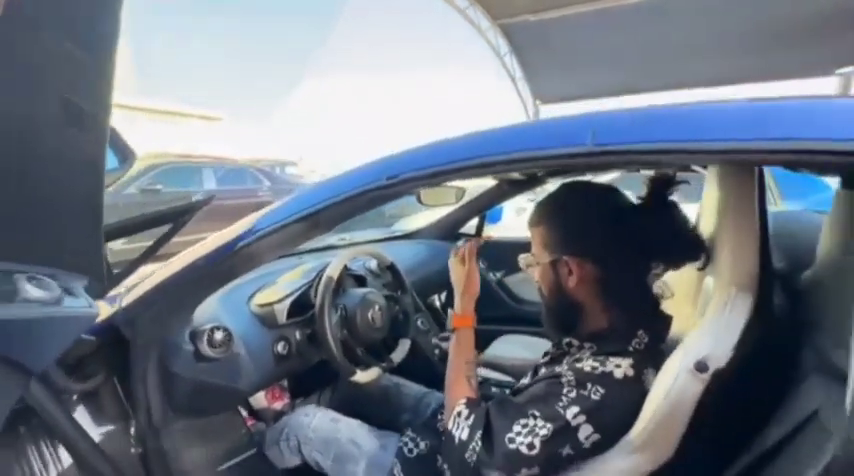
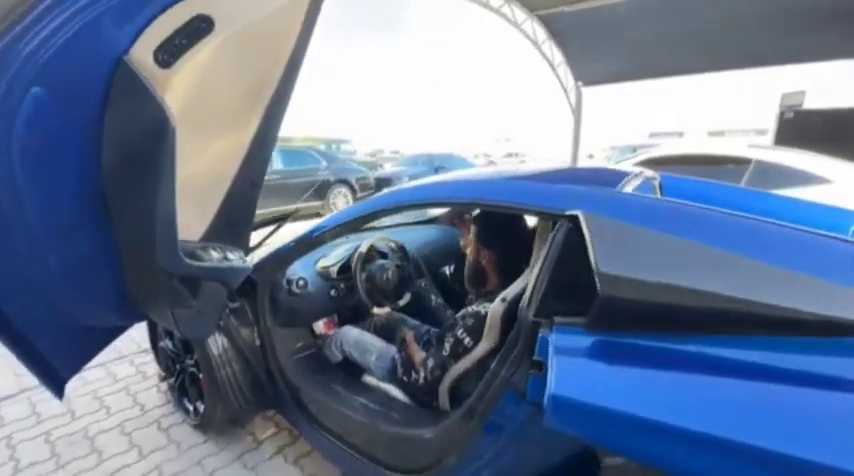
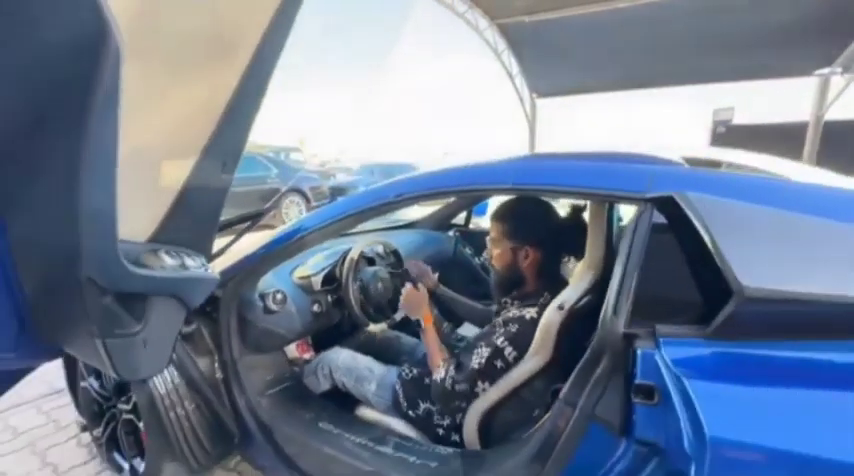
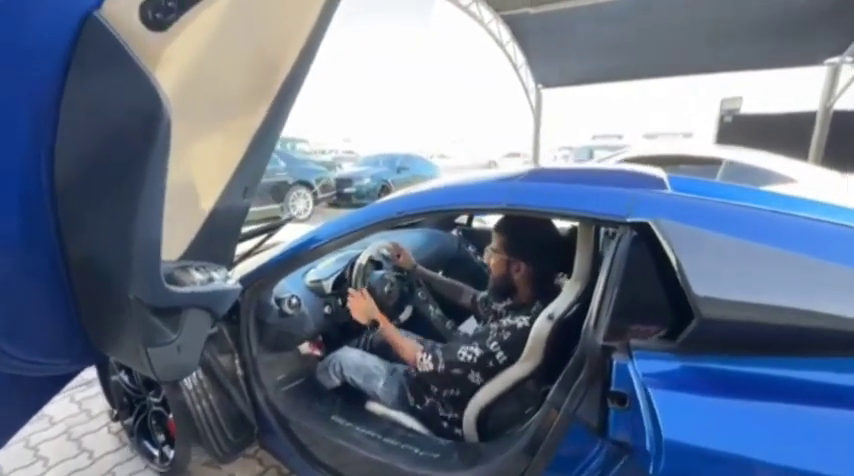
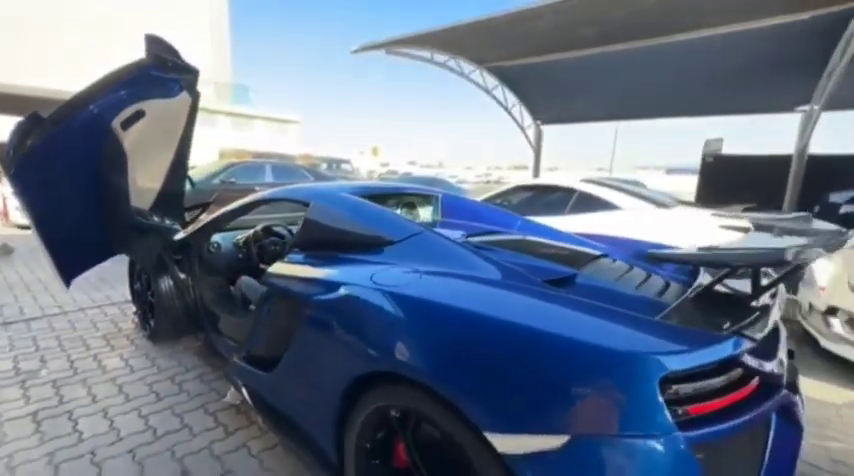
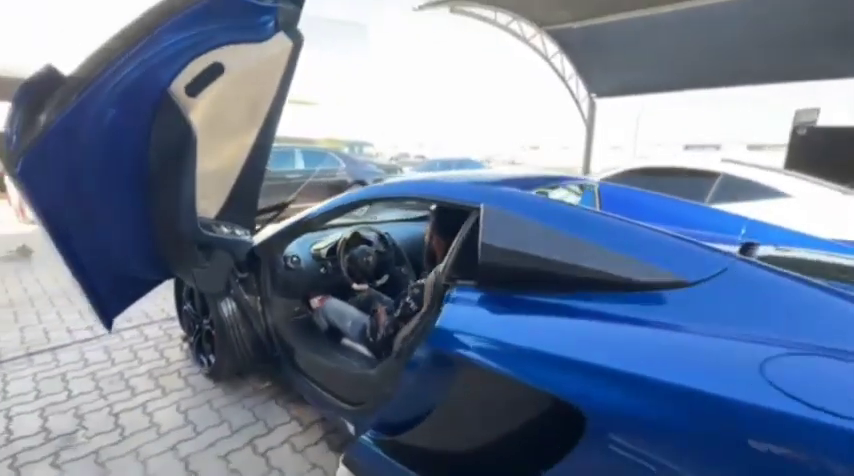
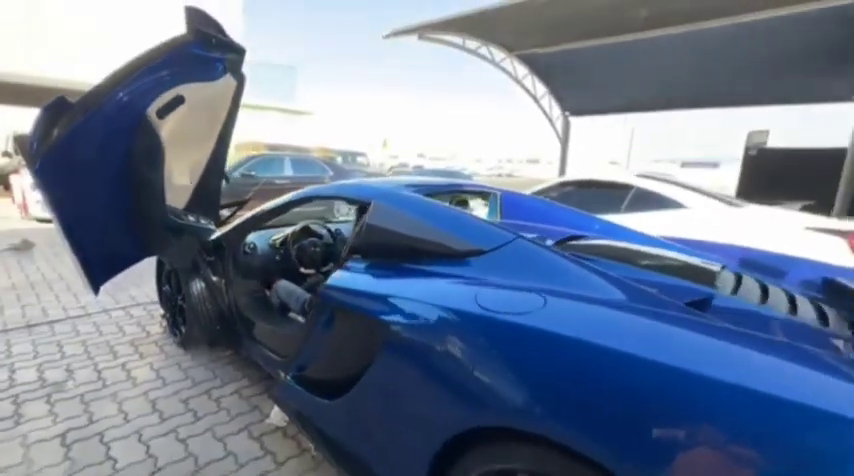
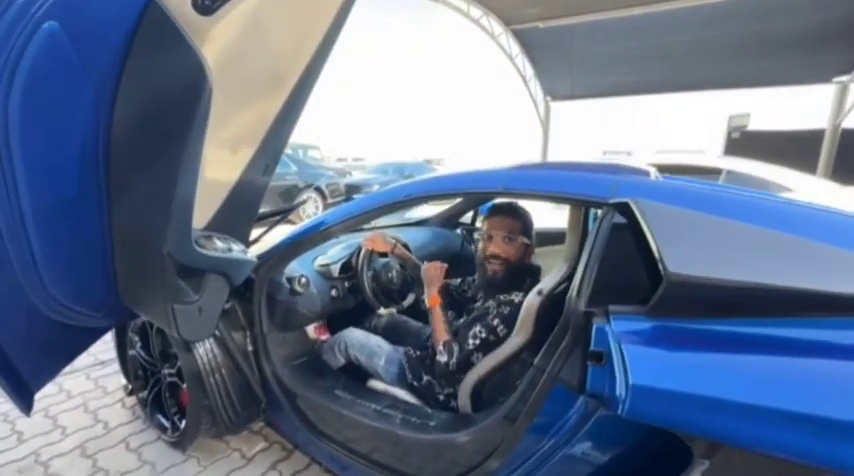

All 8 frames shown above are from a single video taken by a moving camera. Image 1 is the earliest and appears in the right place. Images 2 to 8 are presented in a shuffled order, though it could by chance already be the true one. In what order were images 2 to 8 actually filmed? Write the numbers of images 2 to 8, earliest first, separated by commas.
3, 8, 4, 2, 6, 7, 5
